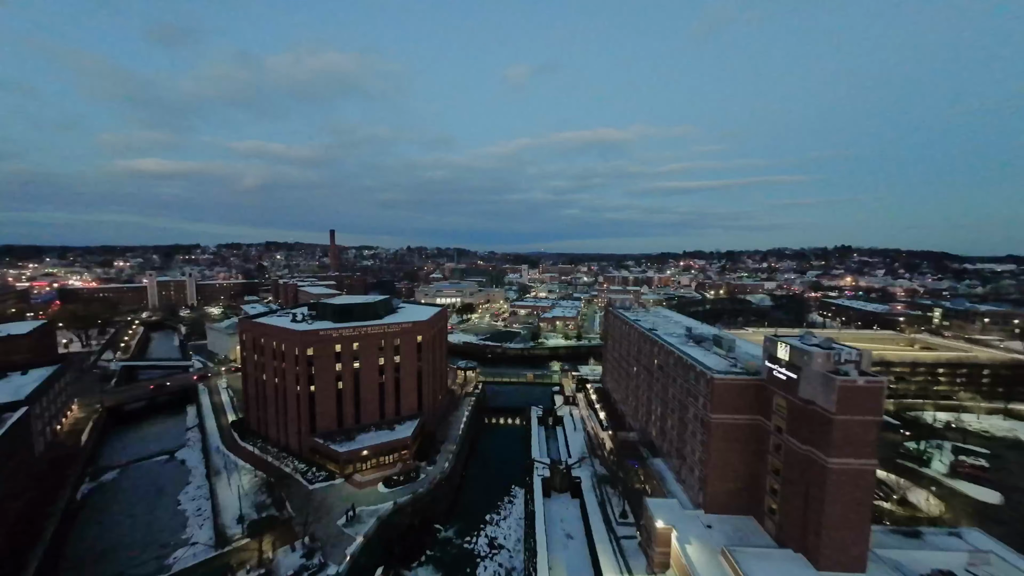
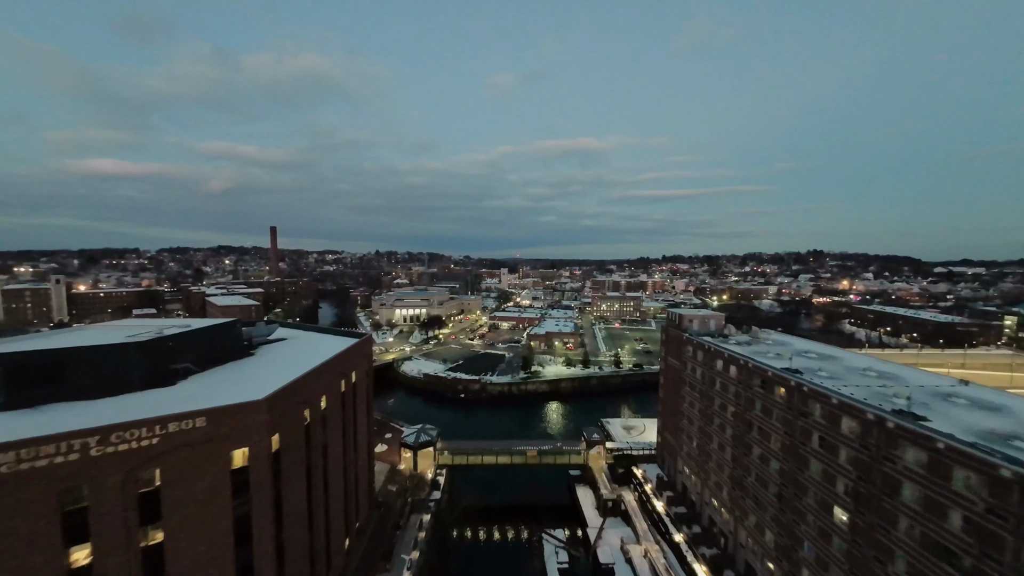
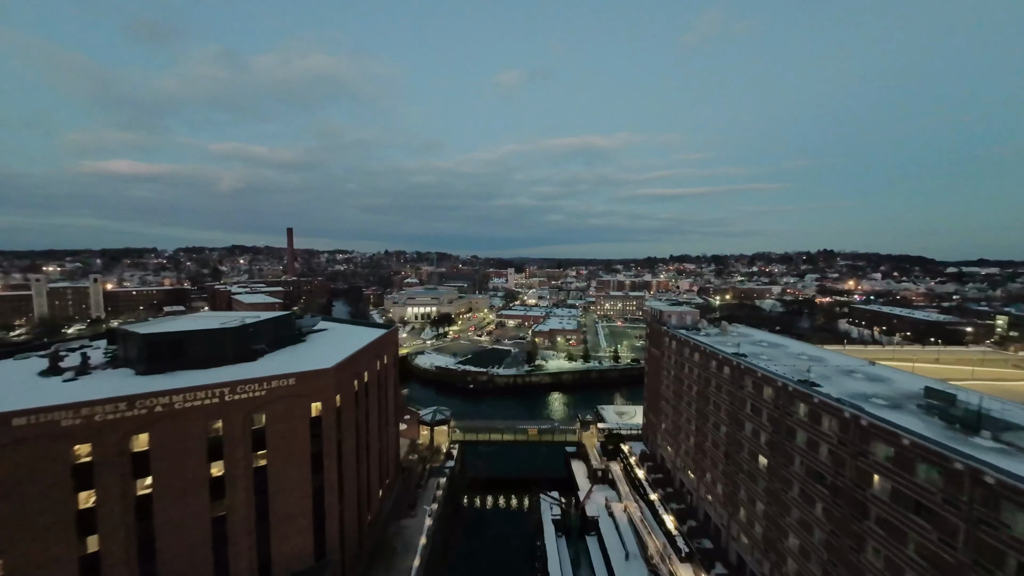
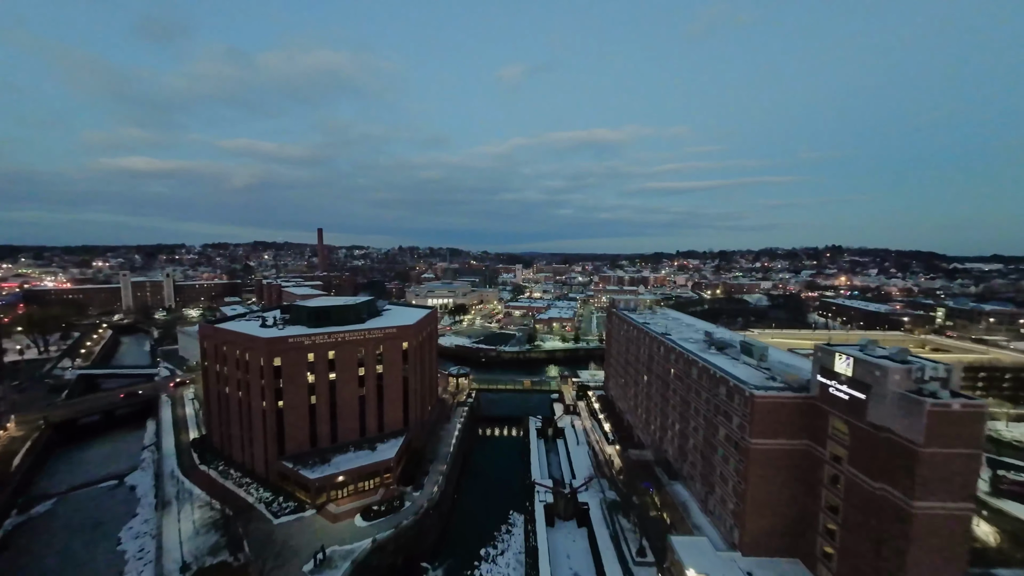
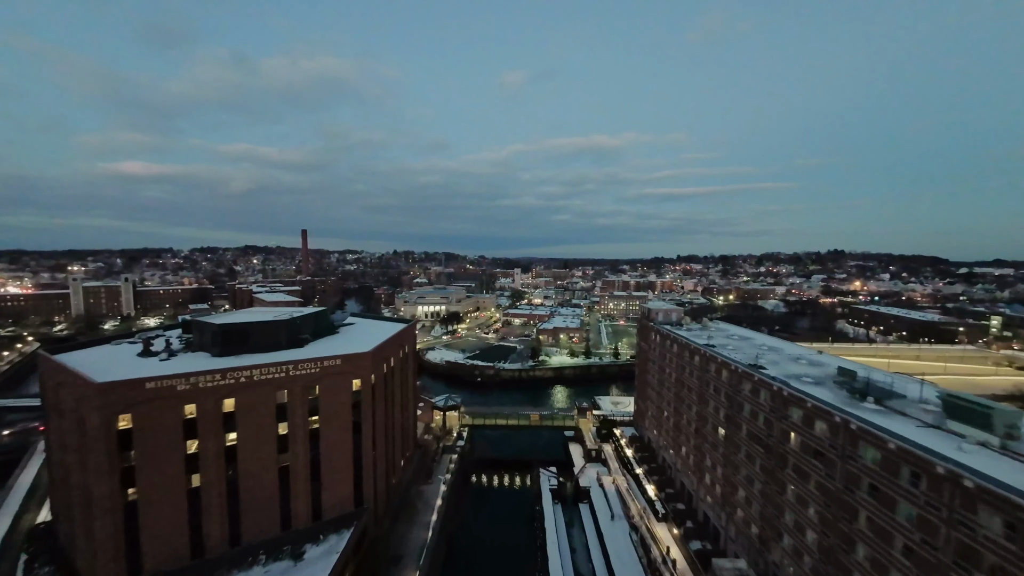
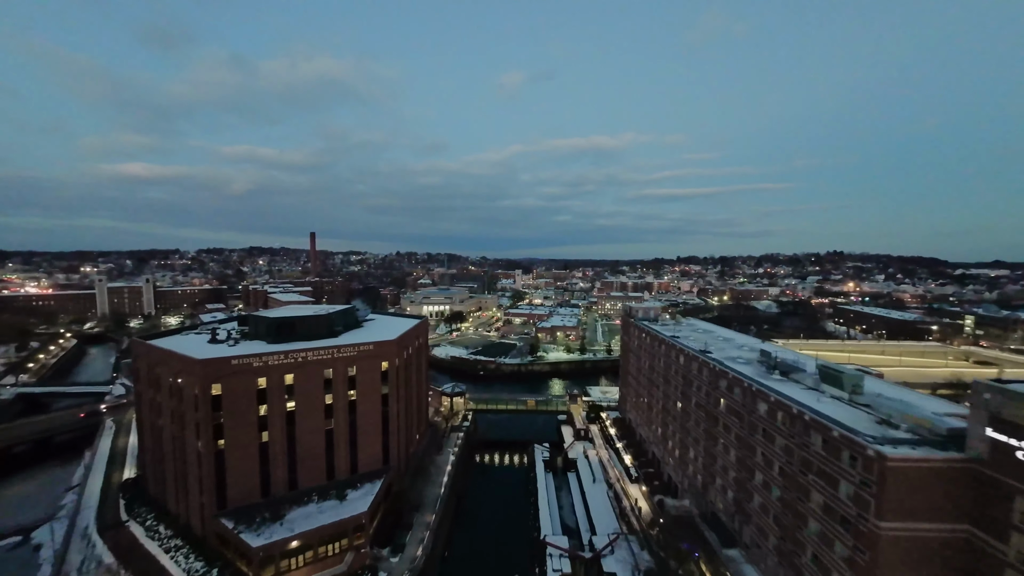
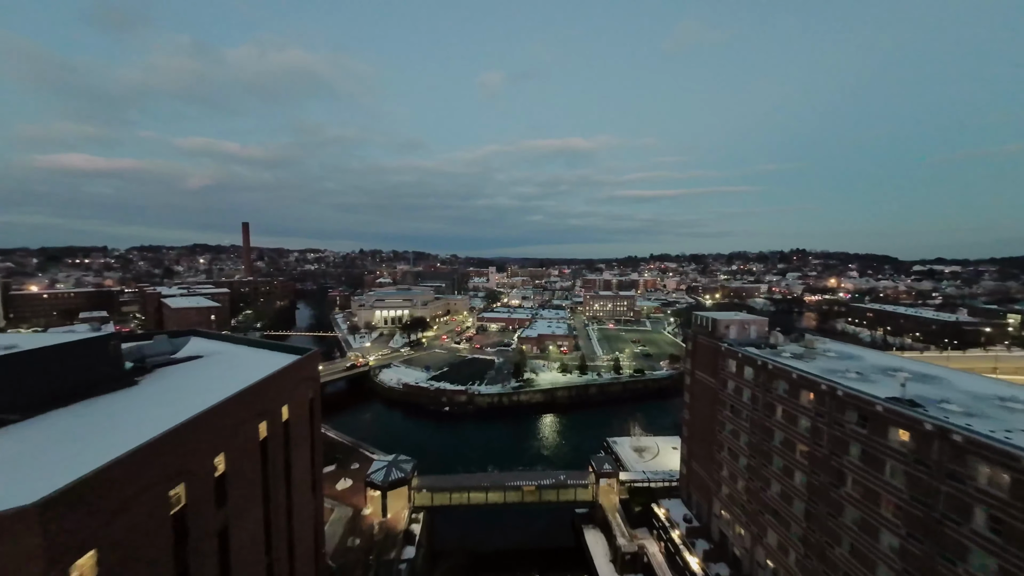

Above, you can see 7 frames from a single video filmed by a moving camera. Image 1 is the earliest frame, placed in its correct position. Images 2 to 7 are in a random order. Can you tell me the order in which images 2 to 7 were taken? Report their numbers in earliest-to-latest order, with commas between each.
4, 6, 5, 3, 2, 7
